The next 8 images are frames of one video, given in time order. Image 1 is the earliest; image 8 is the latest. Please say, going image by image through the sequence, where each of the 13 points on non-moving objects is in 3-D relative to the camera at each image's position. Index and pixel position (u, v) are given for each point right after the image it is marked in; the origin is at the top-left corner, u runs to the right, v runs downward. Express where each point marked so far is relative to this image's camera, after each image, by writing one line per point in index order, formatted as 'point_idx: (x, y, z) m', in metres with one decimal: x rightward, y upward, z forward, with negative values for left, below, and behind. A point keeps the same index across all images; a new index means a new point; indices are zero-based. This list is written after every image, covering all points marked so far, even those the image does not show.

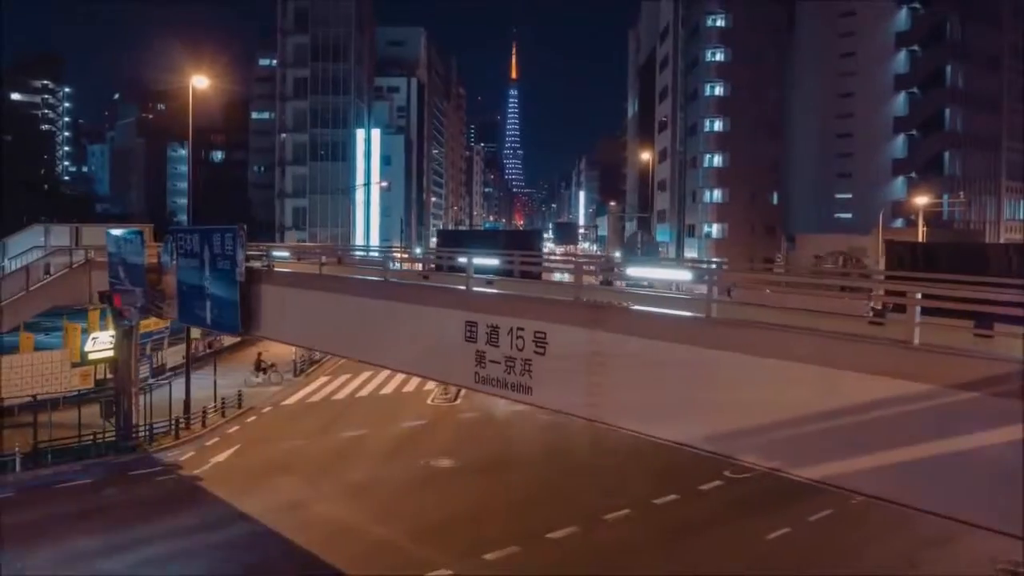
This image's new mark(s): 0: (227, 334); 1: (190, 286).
0: (-4.4, -0.7, +12.8) m
1: (-5.4, 0.0, +13.6) m
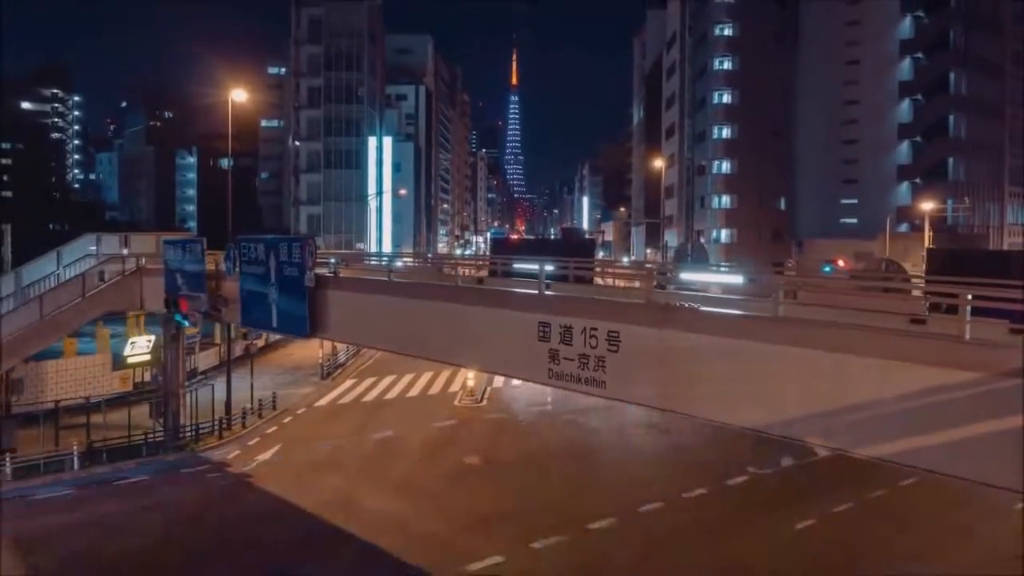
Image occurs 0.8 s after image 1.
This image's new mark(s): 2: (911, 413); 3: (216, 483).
0: (-3.6, -0.8, +13.7) m
1: (-4.6, -0.1, +14.5) m
2: (+3.7, -1.2, +7.6) m
3: (-6.8, -4.5, +18.8) m
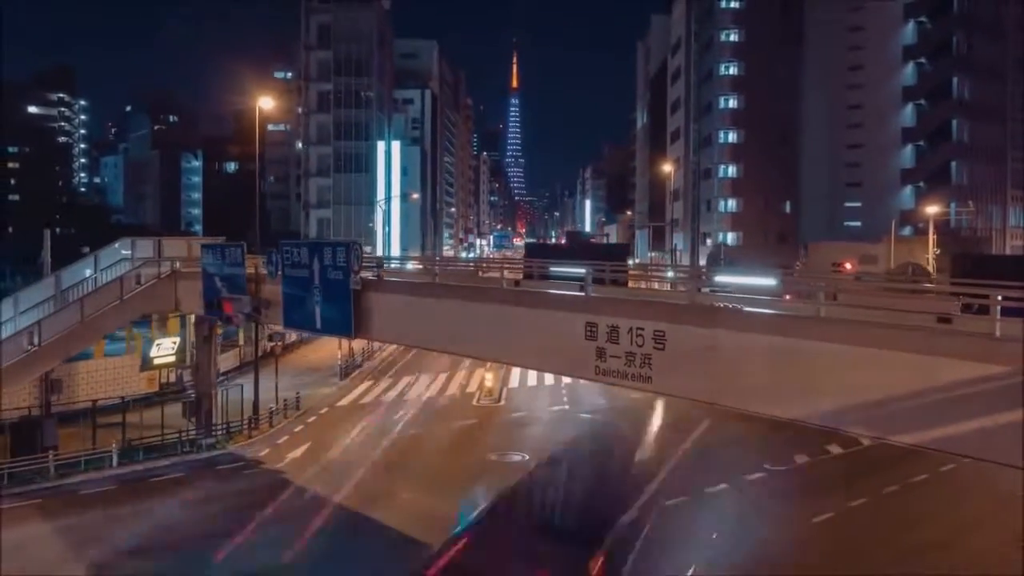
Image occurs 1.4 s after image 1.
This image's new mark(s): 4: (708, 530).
0: (-3.0, -0.8, +14.3) m
1: (-4.0, -0.1, +15.1) m
2: (+4.3, -1.2, +8.2) m
3: (-6.2, -4.6, +19.4) m
4: (+3.7, -4.8, +15.8) m
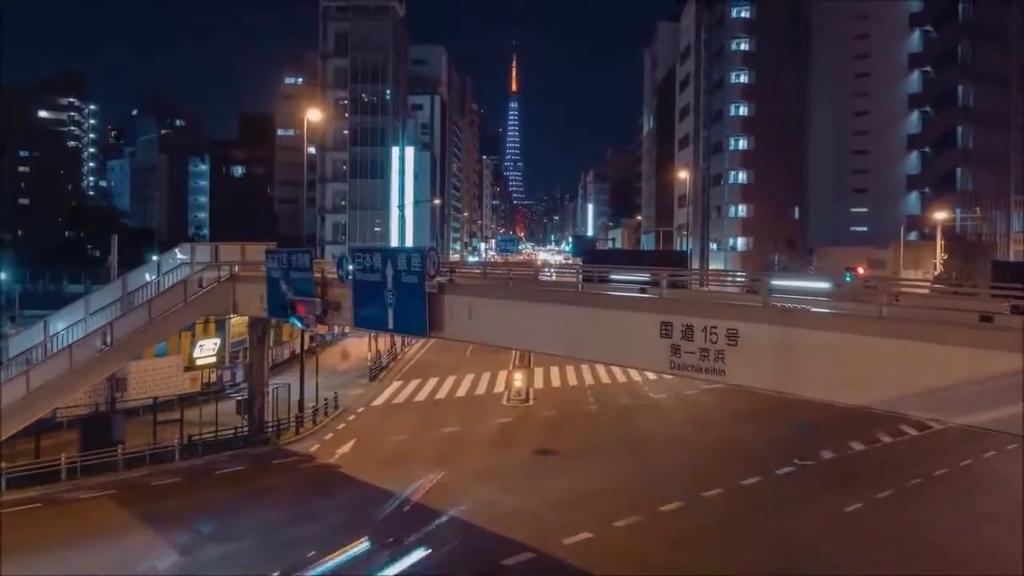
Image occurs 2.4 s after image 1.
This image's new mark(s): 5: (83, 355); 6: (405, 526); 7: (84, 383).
0: (-1.9, -0.9, +15.4) m
1: (-2.9, -0.2, +16.2) m
2: (+5.5, -1.2, +9.3) m
3: (-5.1, -4.7, +20.5) m
4: (+4.8, -4.9, +16.9) m
5: (-10.4, -1.6, +19.6) m
6: (-2.2, -4.9, +16.6) m
7: (-10.4, -2.3, +19.6) m
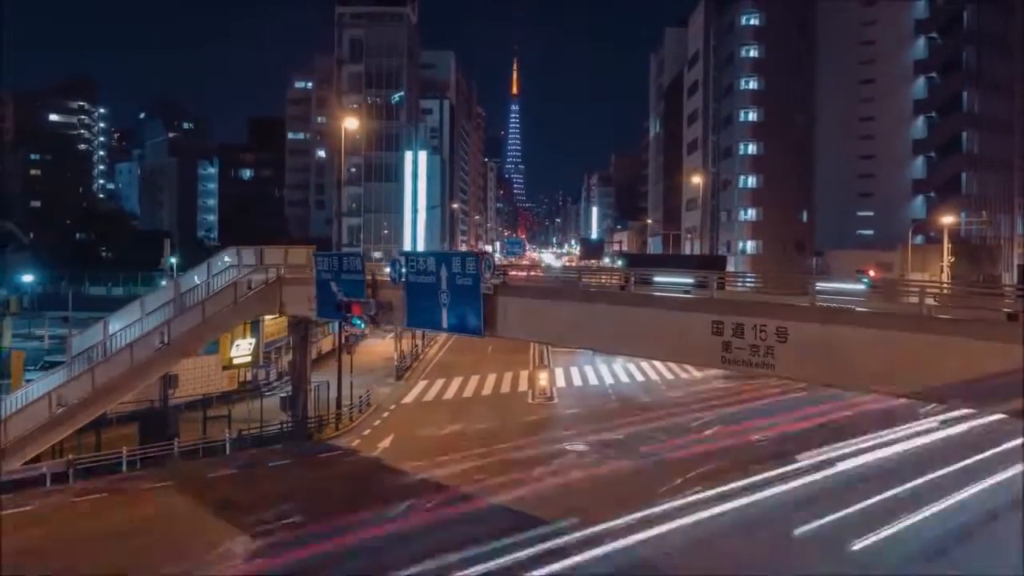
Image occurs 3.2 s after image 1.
0: (-0.9, -0.9, +16.5) m
1: (-1.9, -0.2, +17.3) m
2: (+6.4, -1.2, +10.3) m
3: (-4.1, -4.7, +21.5) m
4: (+5.8, -4.9, +17.9) m
5: (-9.4, -1.6, +20.6) m
6: (-1.3, -4.9, +17.6) m
7: (-9.5, -2.3, +20.6) m
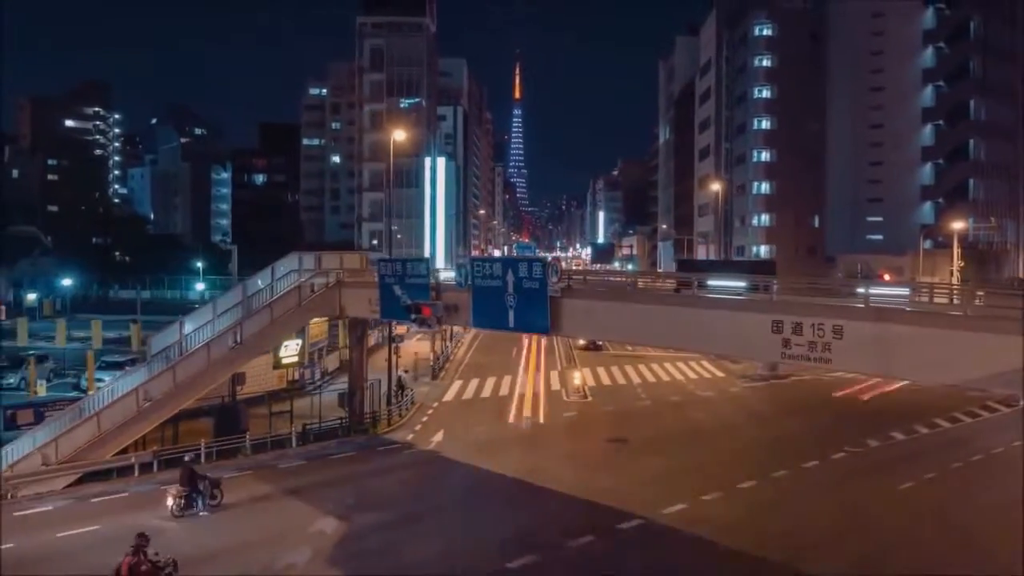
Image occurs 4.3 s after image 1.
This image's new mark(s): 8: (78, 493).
0: (+0.5, -1.0, +17.9) m
1: (-0.5, -0.3, +18.7) m
2: (+7.8, -1.3, +11.8) m
3: (-2.8, -4.8, +23.0) m
4: (+7.2, -5.0, +19.3) m
5: (-8.0, -1.7, +22.1) m
6: (+0.1, -5.0, +19.0) m
7: (-8.1, -2.4, +22.1) m
8: (-10.2, -4.8, +19.0) m
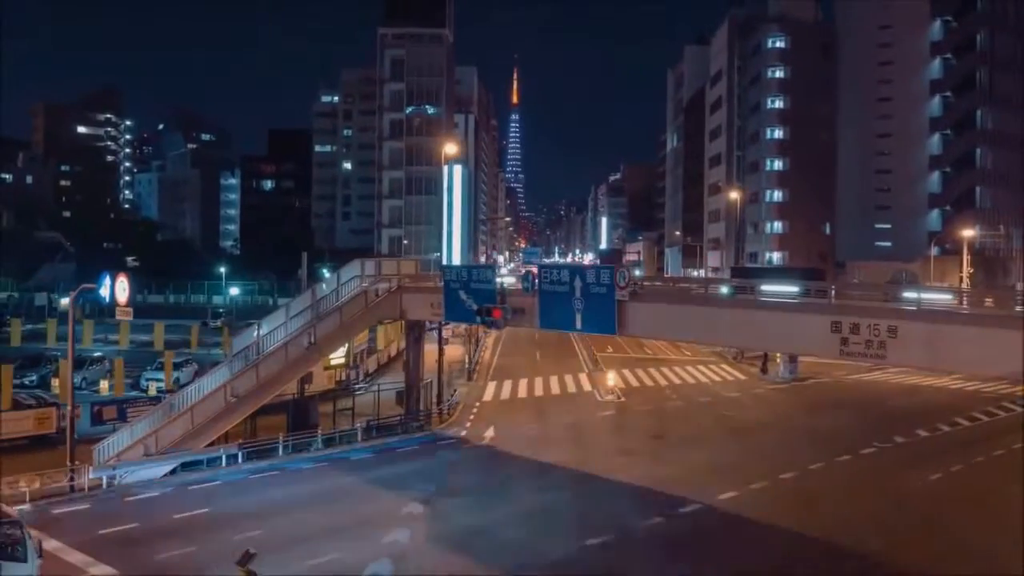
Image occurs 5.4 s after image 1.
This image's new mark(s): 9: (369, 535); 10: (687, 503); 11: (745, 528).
0: (+2.1, -1.1, +19.6) m
1: (+1.1, -0.4, +20.4) m
2: (+9.5, -1.4, +13.4) m
3: (-1.1, -4.9, +24.6) m
4: (+8.8, -5.1, +21.0) m
5: (-6.4, -1.8, +23.7) m
6: (+1.8, -5.1, +20.6) m
7: (-6.5, -2.6, +23.7) m
8: (-8.6, -4.9, +20.5) m
9: (-3.0, -5.1, +16.8) m
10: (+4.1, -5.2, +19.4) m
11: (+5.1, -5.2, +17.7) m
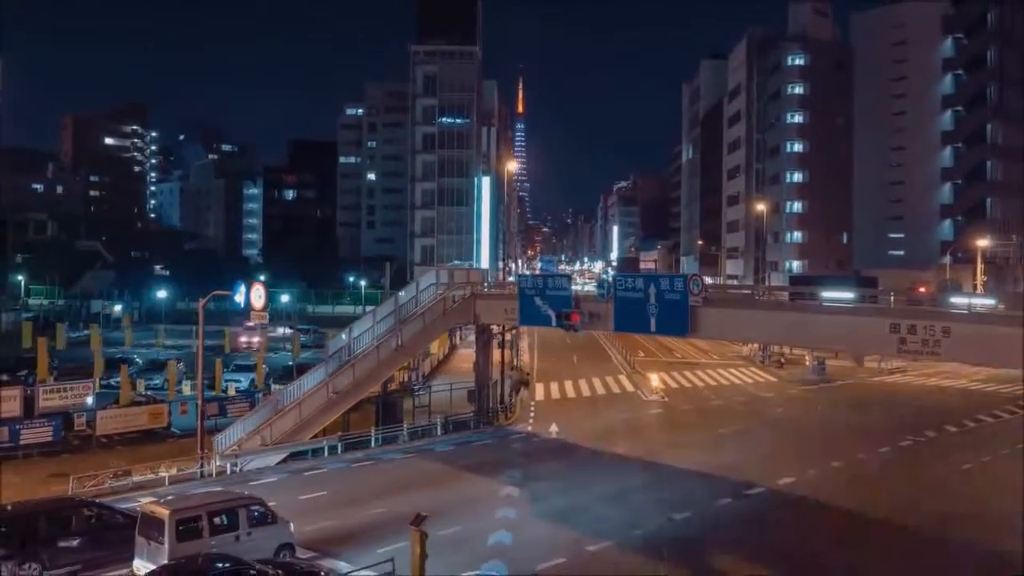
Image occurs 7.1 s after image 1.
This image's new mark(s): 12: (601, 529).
0: (+4.4, -1.3, +21.9) m
1: (+3.4, -0.6, +22.7) m
2: (+11.7, -1.5, +15.7) m
3: (+1.1, -5.2, +26.9) m
4: (+11.0, -5.3, +23.3) m
5: (-4.2, -2.1, +26.1) m
6: (+4.0, -5.3, +22.9) m
7: (-4.2, -2.8, +26.1) m
8: (-6.4, -5.1, +22.9) m
9: (-0.8, -5.3, +19.2) m
10: (+6.4, -5.4, +21.7) m
11: (+7.3, -5.4, +20.0) m
12: (+2.1, -5.4, +18.0) m
